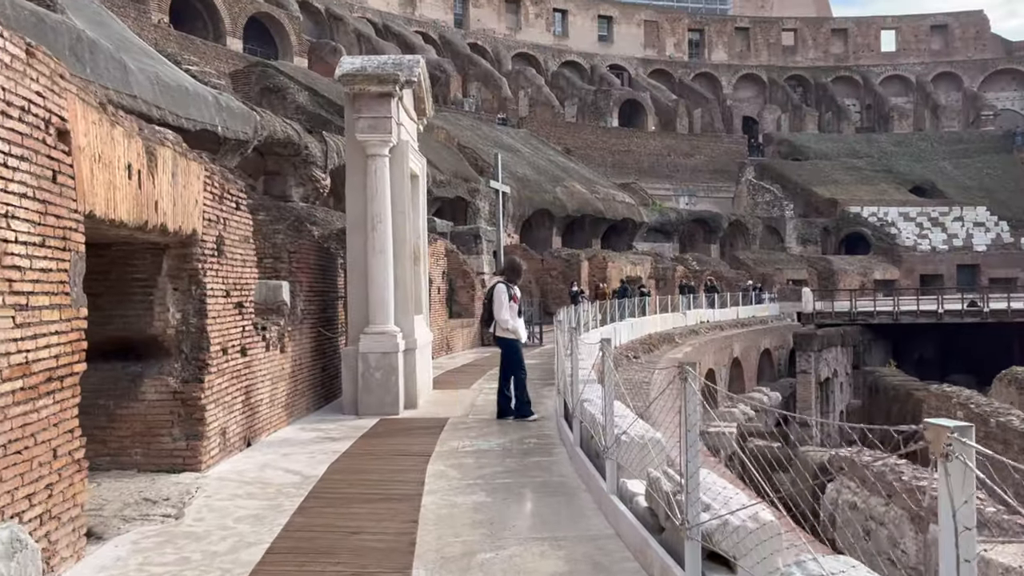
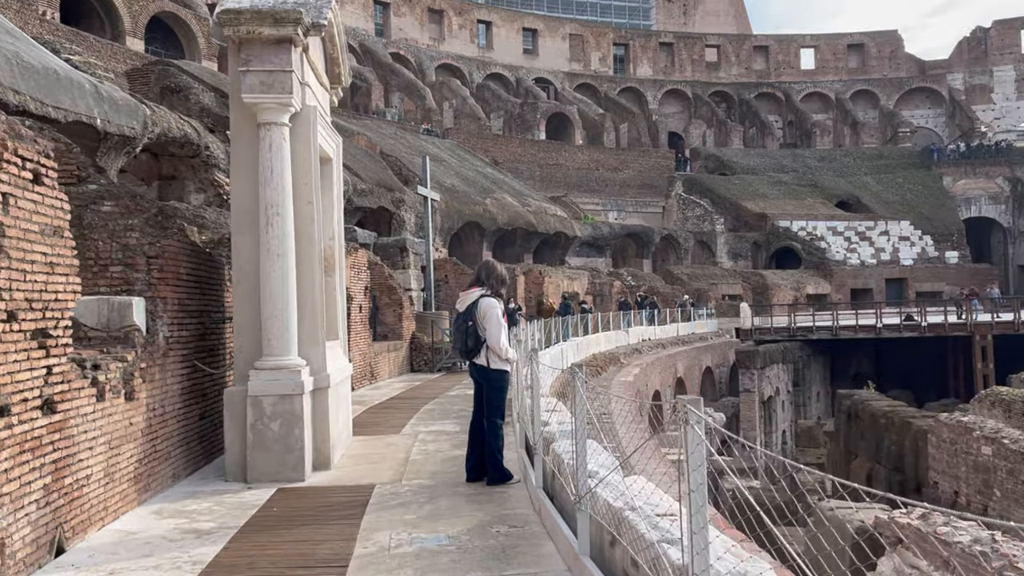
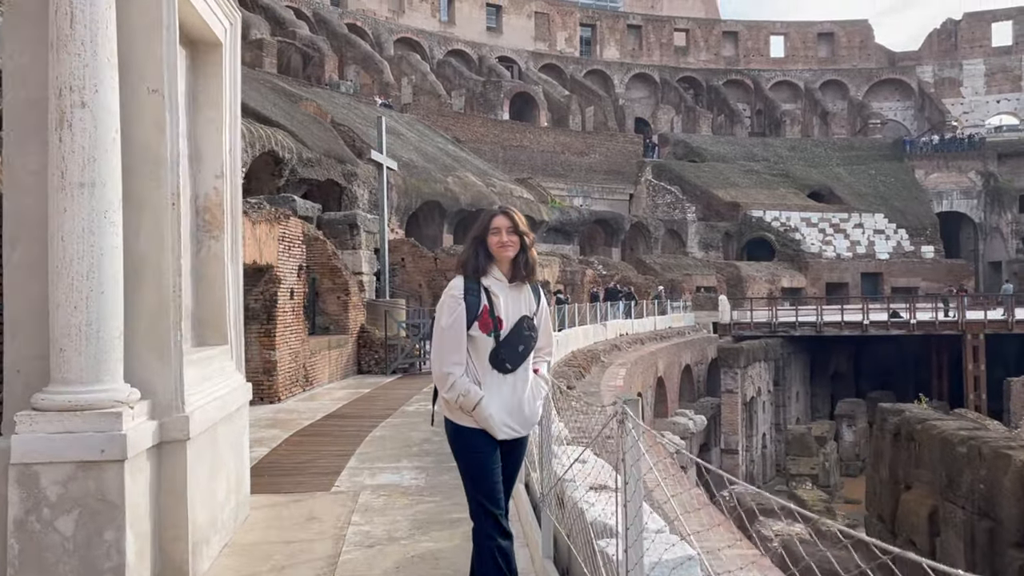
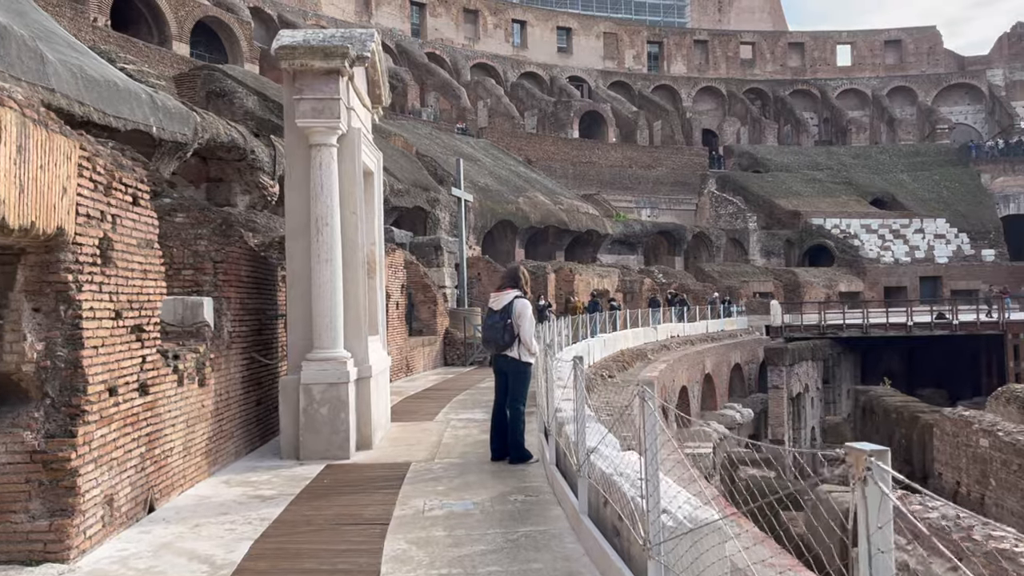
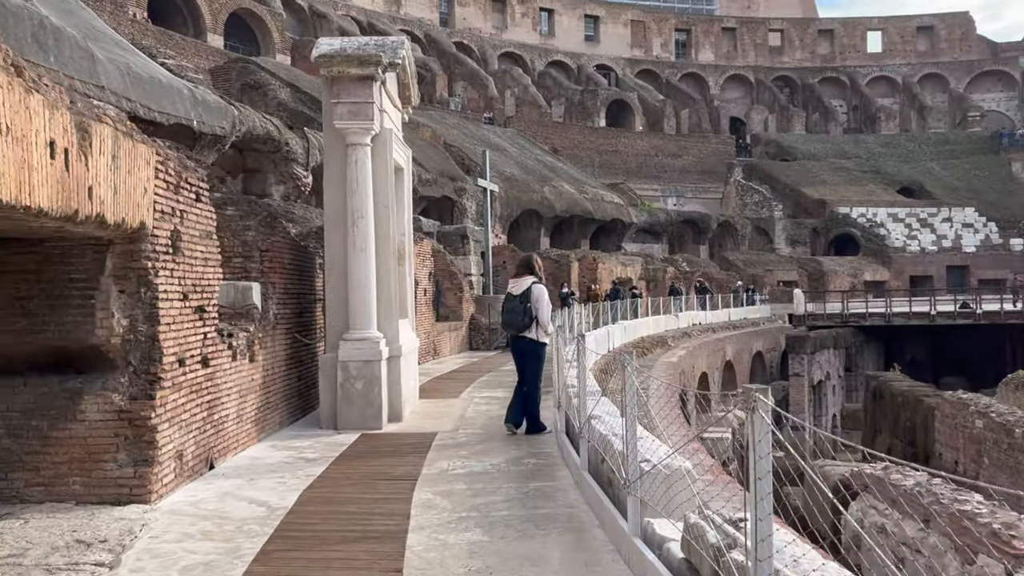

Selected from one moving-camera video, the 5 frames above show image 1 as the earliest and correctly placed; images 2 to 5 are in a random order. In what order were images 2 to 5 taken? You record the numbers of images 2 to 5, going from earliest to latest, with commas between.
5, 4, 2, 3
